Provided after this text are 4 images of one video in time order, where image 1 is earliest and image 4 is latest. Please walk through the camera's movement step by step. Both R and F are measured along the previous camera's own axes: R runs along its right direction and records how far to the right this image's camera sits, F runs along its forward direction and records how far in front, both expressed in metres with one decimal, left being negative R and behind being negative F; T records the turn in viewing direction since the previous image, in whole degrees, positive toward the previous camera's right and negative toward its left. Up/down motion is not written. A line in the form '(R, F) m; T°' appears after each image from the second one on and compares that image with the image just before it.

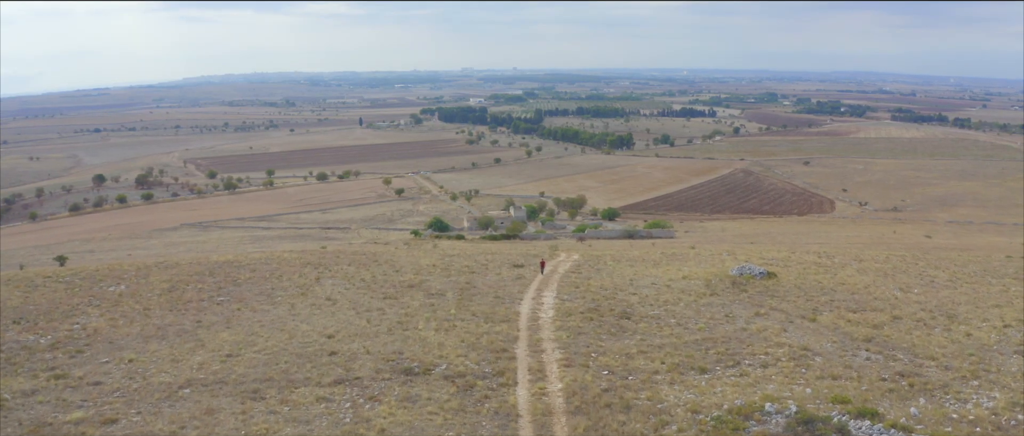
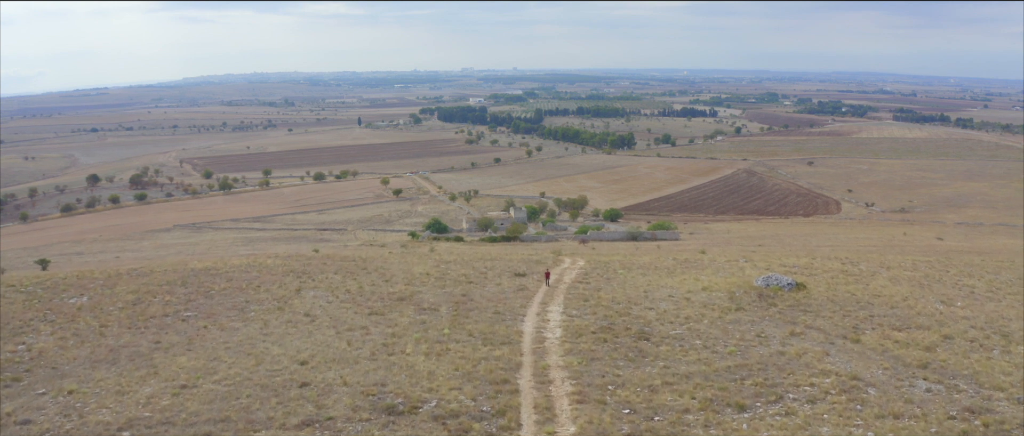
(0.0, +1.4) m; 0°
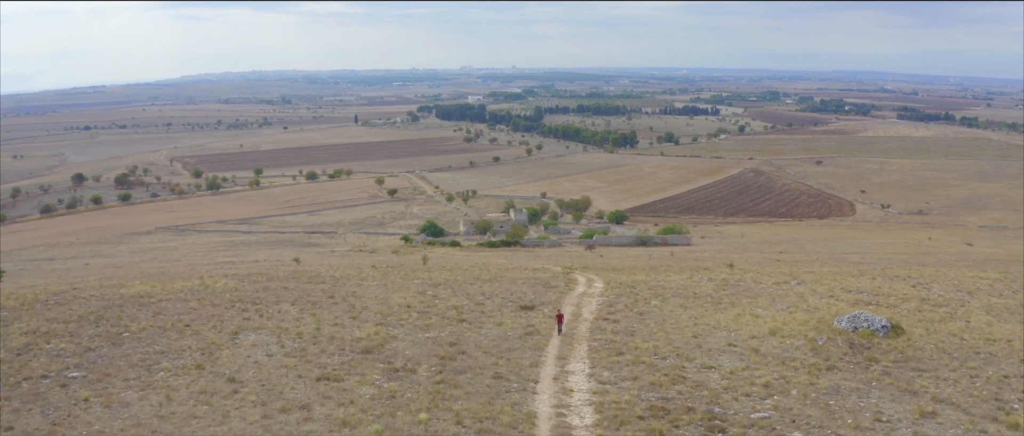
(-0.1, +3.2) m; 0°
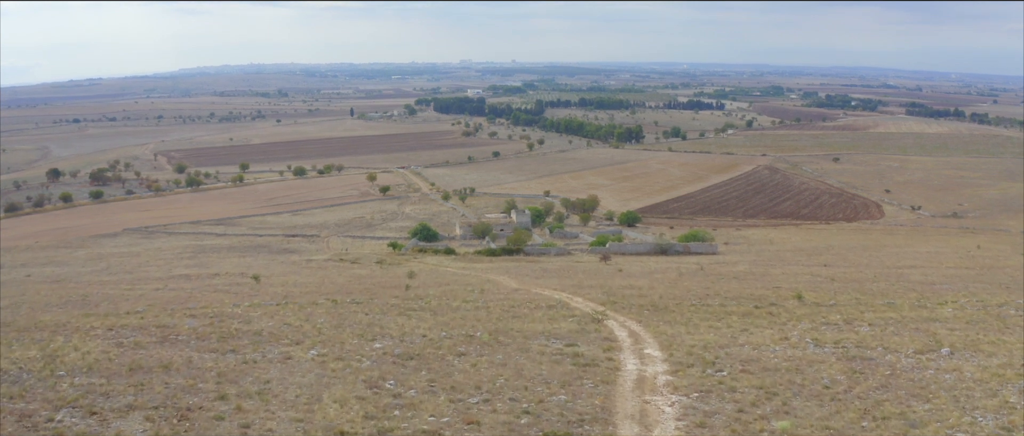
(-0.2, +5.2) m; 0°
